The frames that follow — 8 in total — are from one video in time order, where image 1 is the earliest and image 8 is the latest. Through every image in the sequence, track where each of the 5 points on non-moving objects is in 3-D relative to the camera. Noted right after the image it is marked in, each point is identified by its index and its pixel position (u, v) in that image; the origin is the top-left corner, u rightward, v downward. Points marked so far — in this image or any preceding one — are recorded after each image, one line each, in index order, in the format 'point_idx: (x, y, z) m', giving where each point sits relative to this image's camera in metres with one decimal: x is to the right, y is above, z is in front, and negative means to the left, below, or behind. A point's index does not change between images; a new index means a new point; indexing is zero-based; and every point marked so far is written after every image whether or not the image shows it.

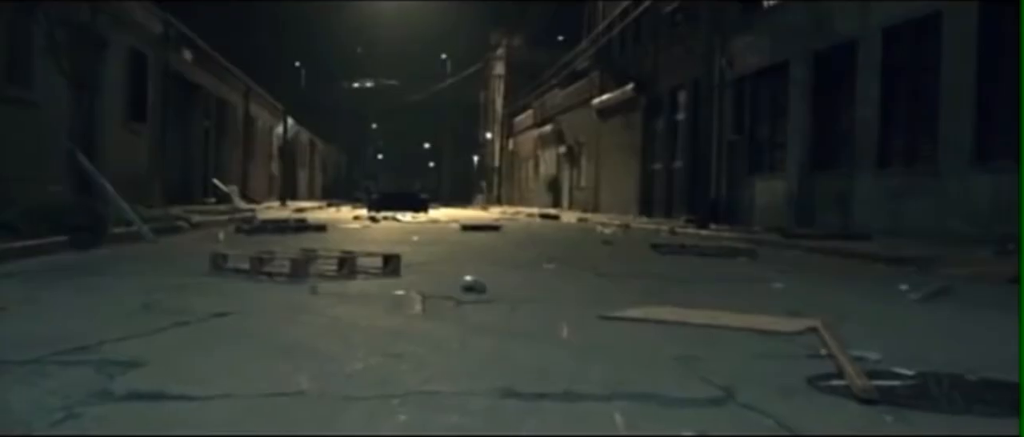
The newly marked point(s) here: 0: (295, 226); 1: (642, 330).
0: (-3.6, -0.1, +18.3) m
1: (+0.6, -0.5, +5.4) m
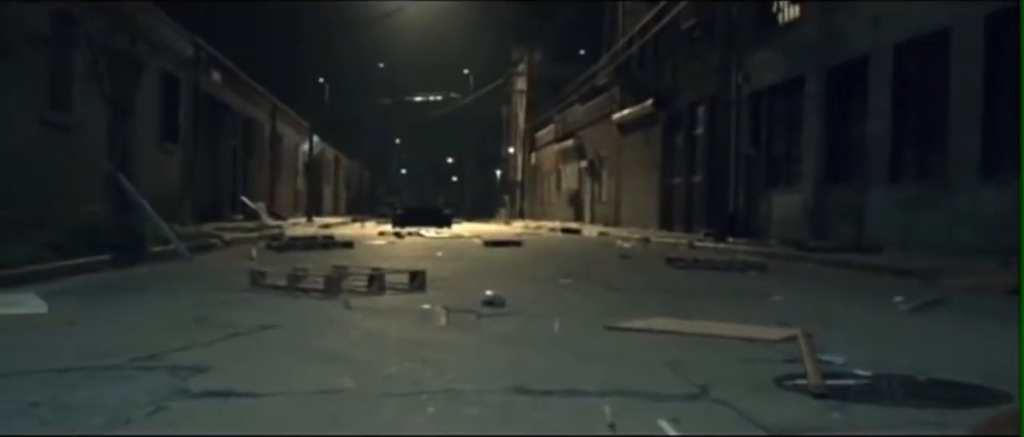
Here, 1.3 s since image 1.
0: (-3.3, -0.4, +19.0) m
1: (+0.7, -0.7, +6.0) m
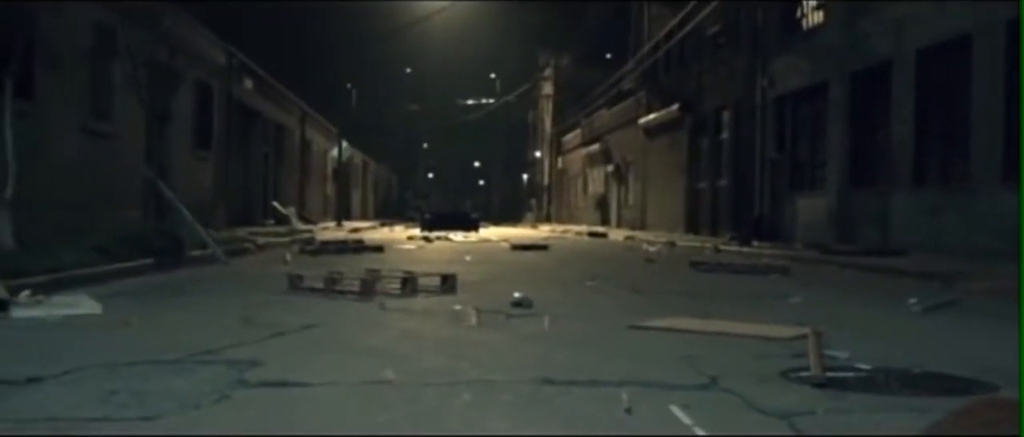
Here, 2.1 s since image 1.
0: (-2.8, -0.5, +19.5) m
1: (+0.9, -0.7, +6.4) m
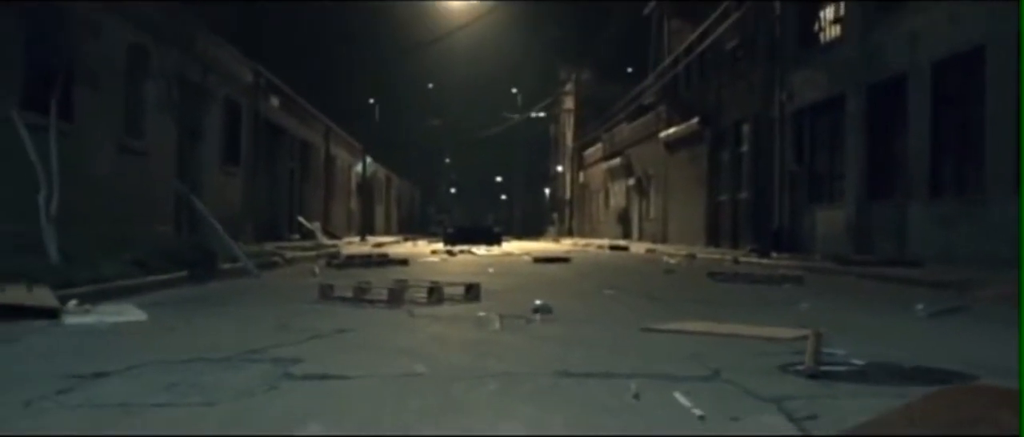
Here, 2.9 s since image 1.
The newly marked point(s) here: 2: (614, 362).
0: (-2.4, -0.8, +20.0) m
1: (+1.0, -0.7, +6.9) m
2: (+0.5, -0.7, +5.5) m
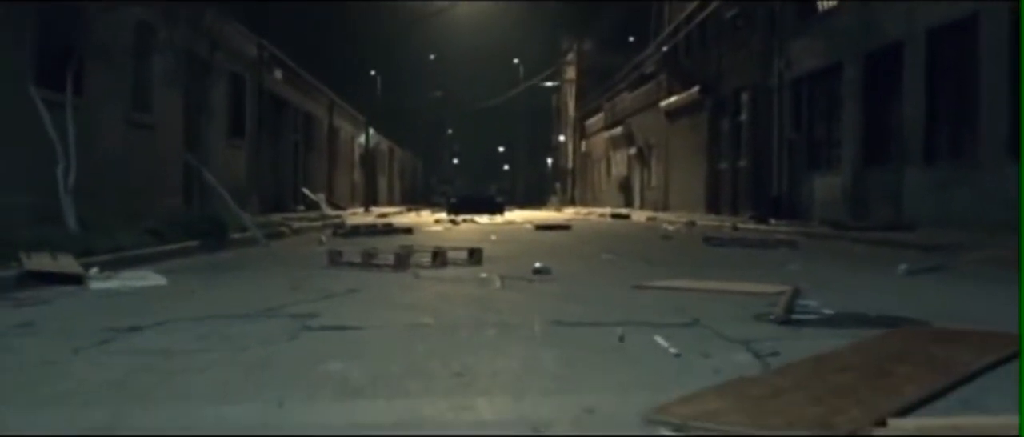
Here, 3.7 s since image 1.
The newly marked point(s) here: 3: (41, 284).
0: (-2.4, -0.2, +20.5) m
1: (+1.0, -0.5, +7.4) m
2: (+0.5, -0.5, +6.0) m
3: (-4.0, -0.6, +9.3) m
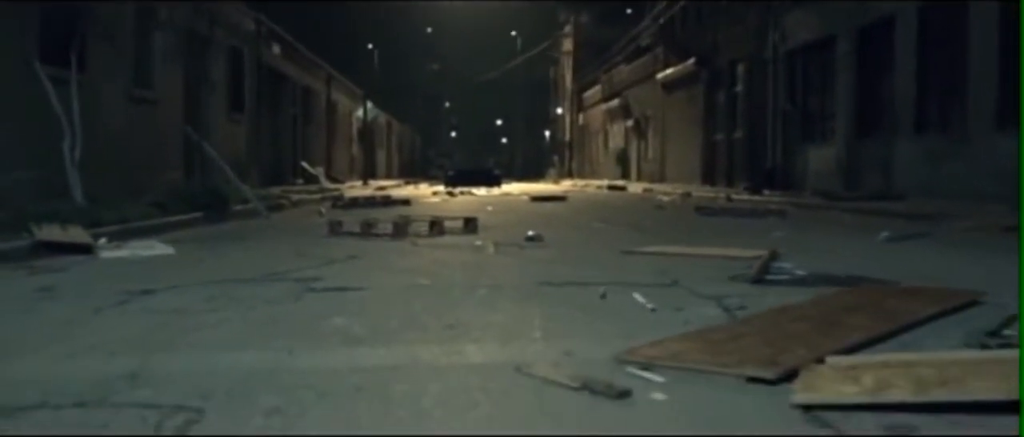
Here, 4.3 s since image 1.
0: (-2.4, +0.3, +20.9) m
1: (+1.0, -0.3, +7.7) m
2: (+0.5, -0.3, +6.4) m
3: (-4.0, -0.3, +9.7) m
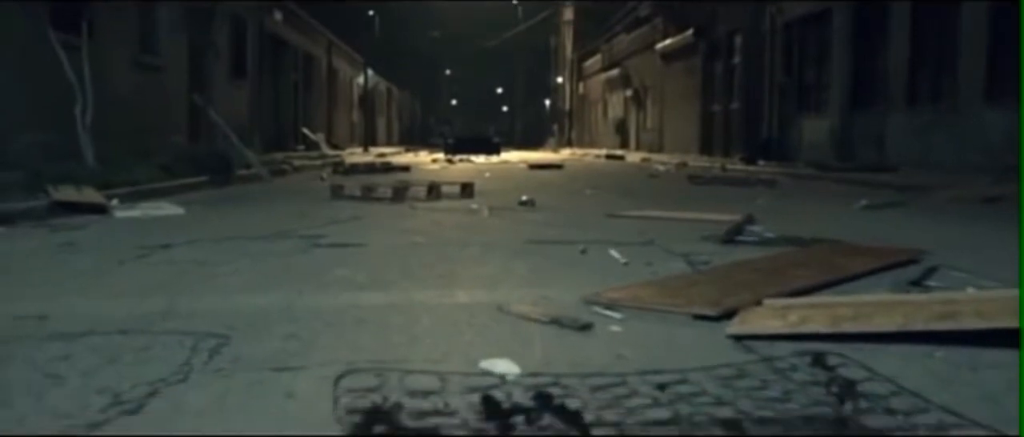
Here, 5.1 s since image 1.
0: (-2.5, +1.0, +21.4) m
1: (+0.9, 0.0, +8.2) m
2: (+0.4, -0.1, +6.9) m
3: (-4.1, 0.0, +10.2) m
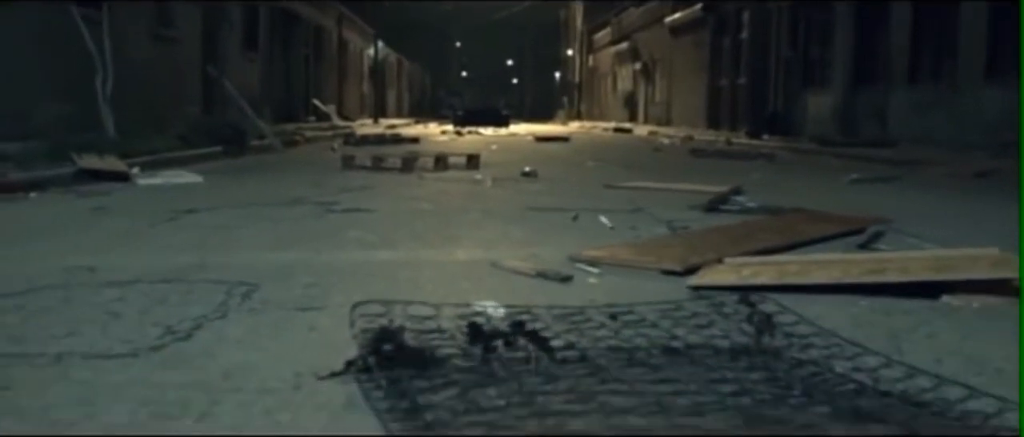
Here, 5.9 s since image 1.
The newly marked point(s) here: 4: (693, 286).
0: (-2.3, +1.6, +21.8) m
1: (+0.9, +0.2, +8.7) m
2: (+0.4, +0.1, +7.4) m
3: (-4.1, +0.4, +10.7) m
4: (+0.7, -0.3, +4.1) m
